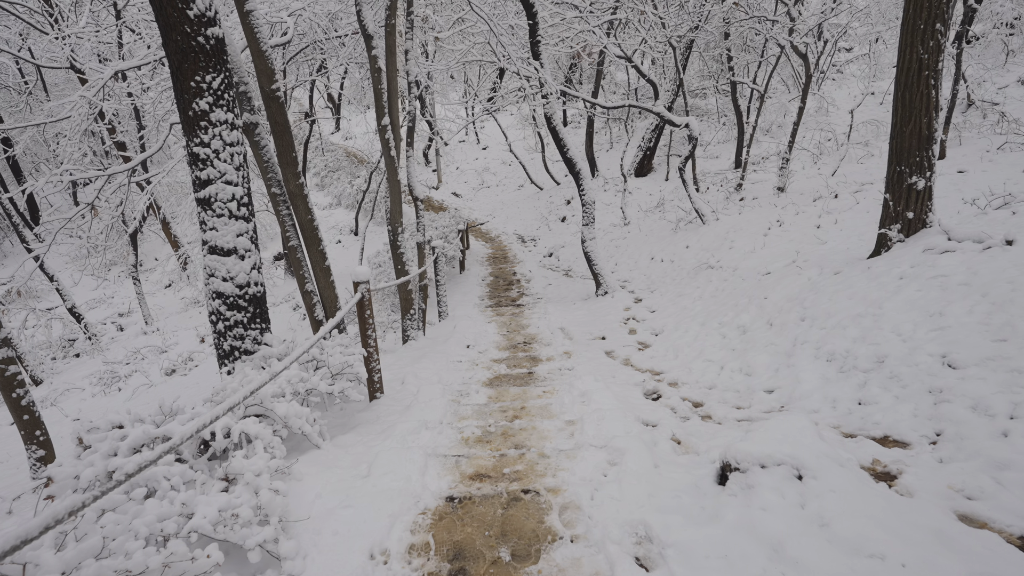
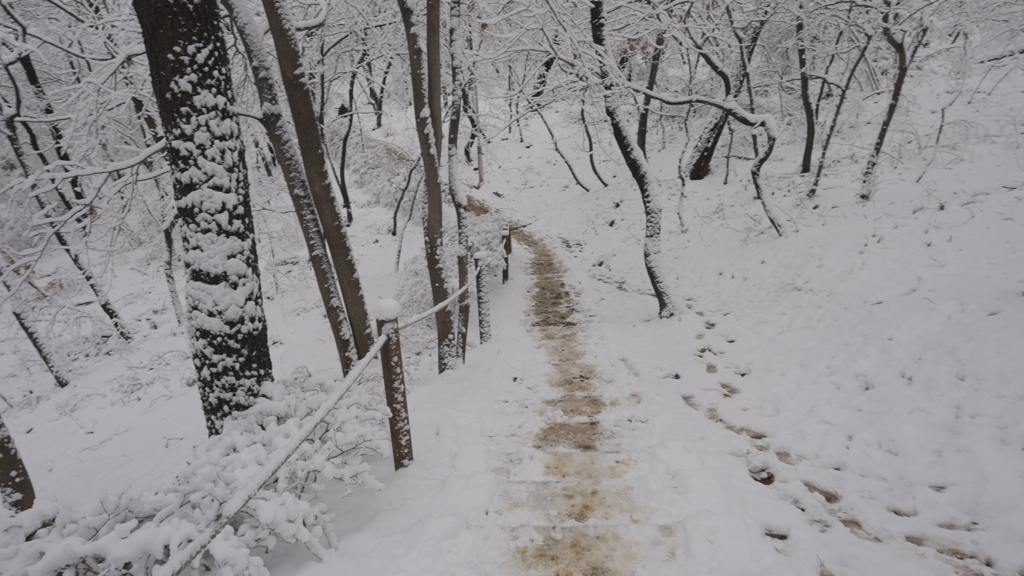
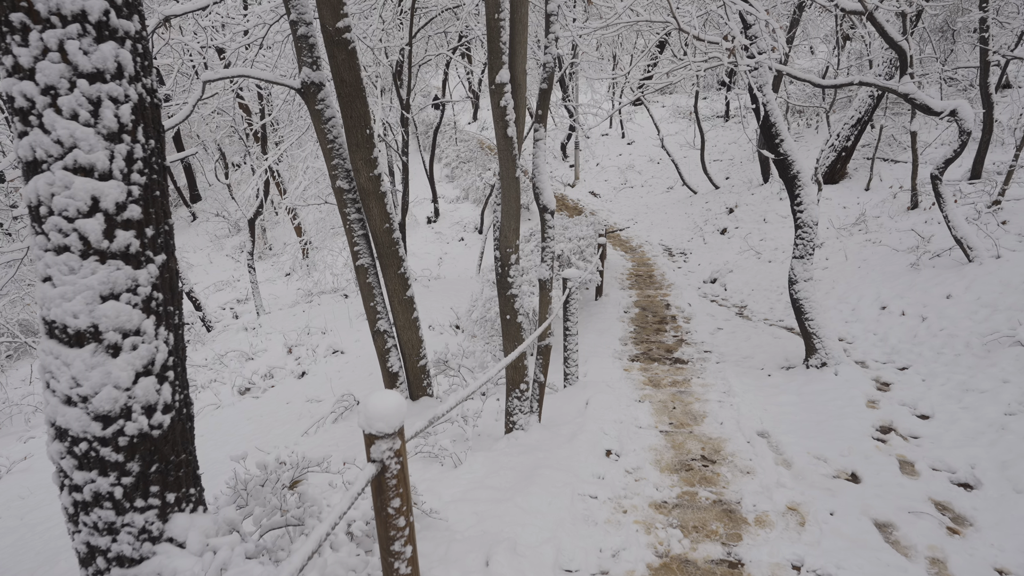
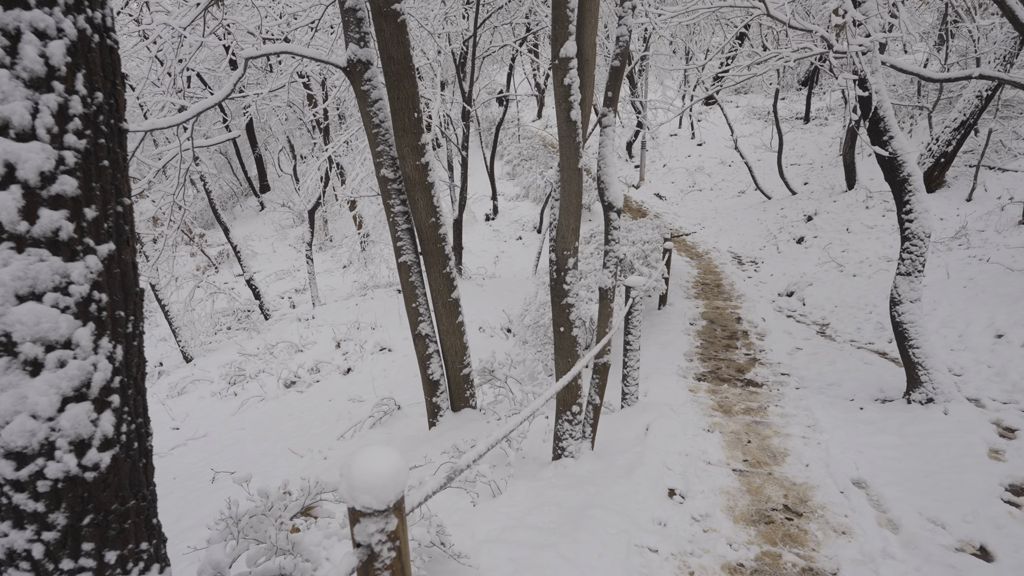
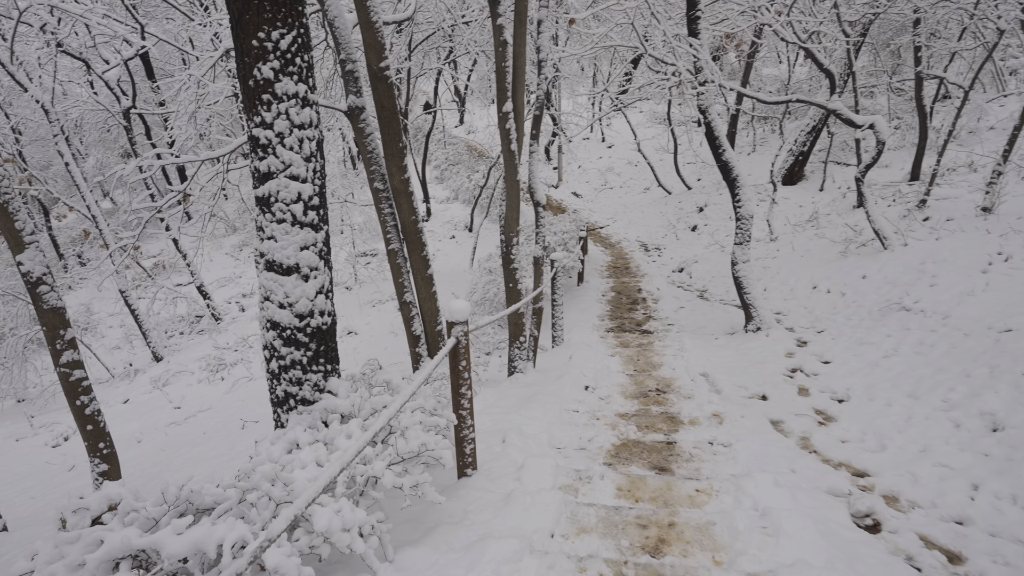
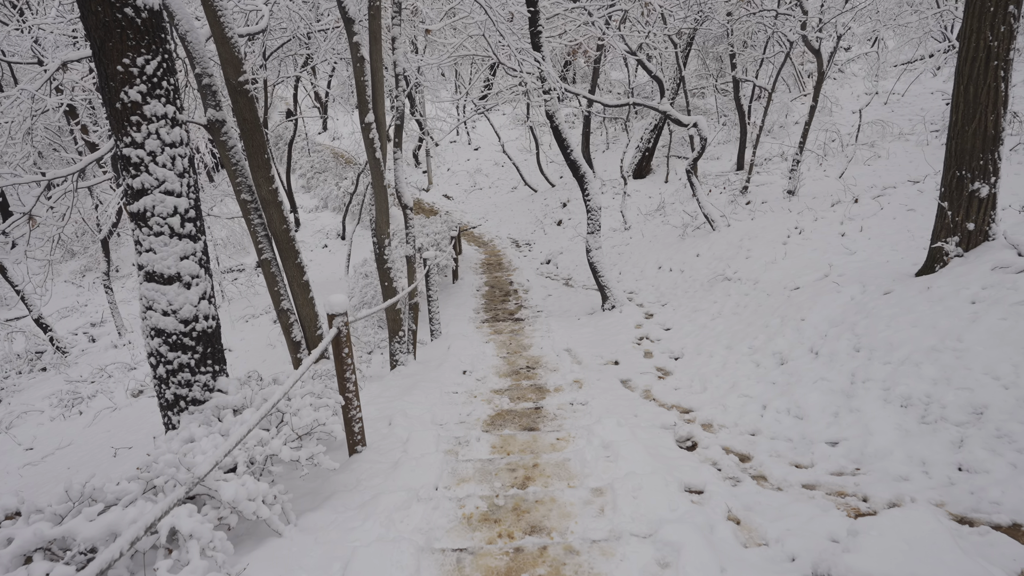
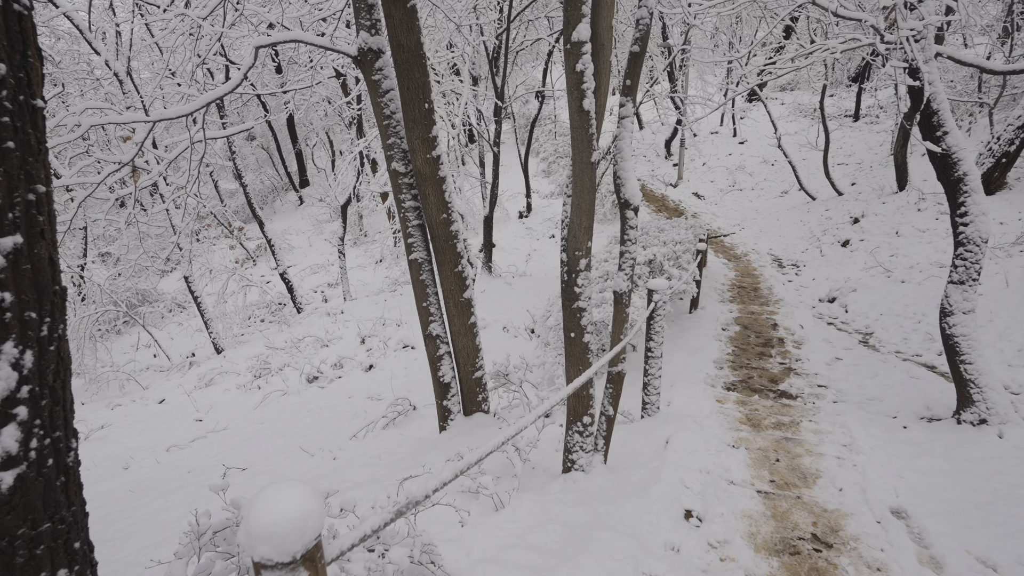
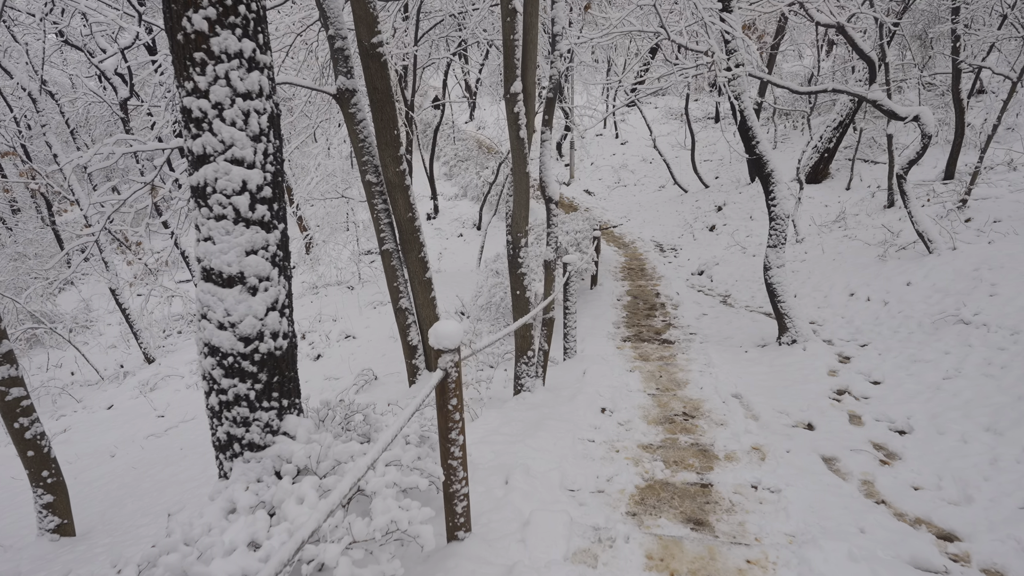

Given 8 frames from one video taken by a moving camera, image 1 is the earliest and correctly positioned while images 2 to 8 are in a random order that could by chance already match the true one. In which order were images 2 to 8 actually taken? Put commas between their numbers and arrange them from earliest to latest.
6, 2, 5, 8, 3, 4, 7
